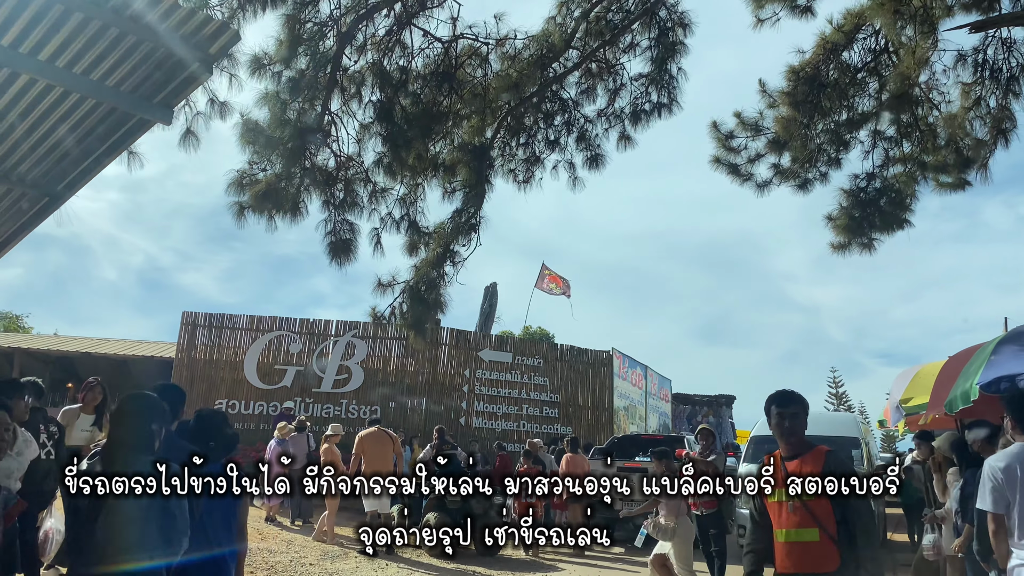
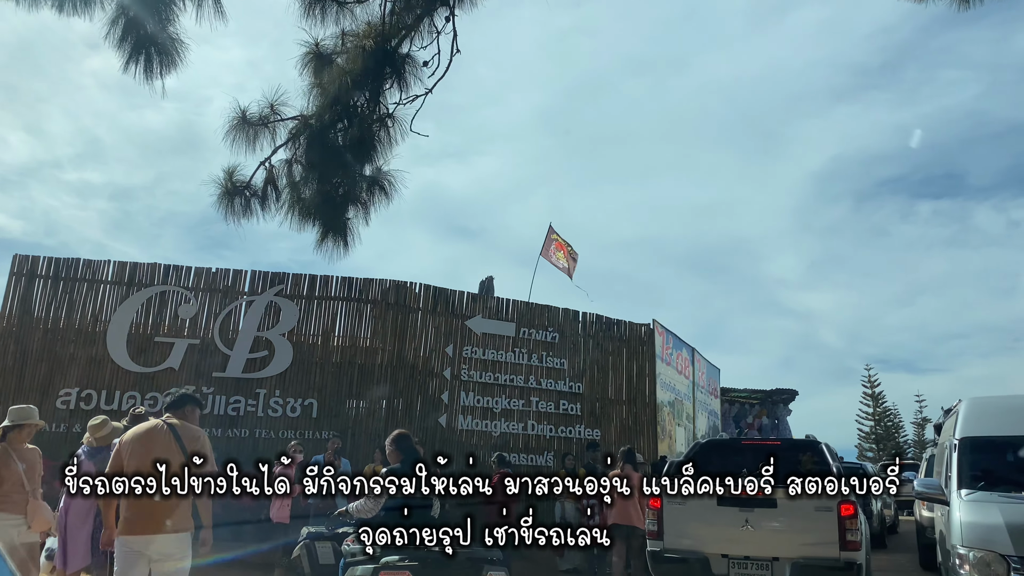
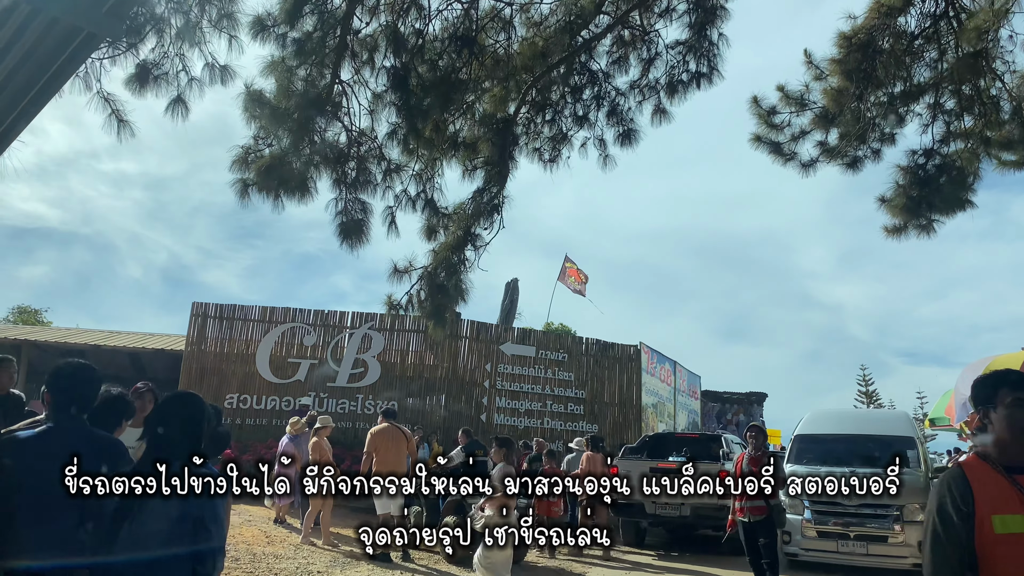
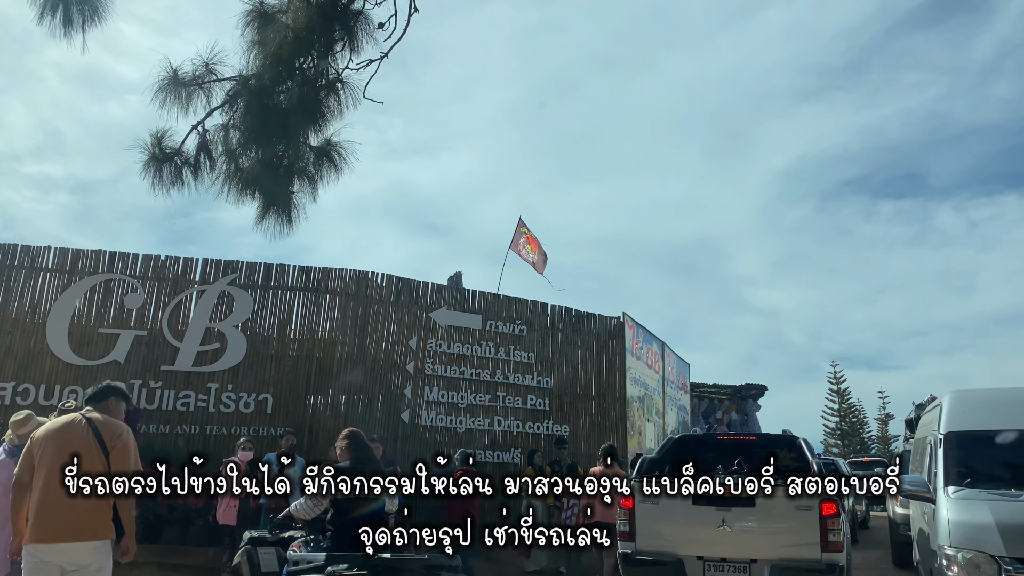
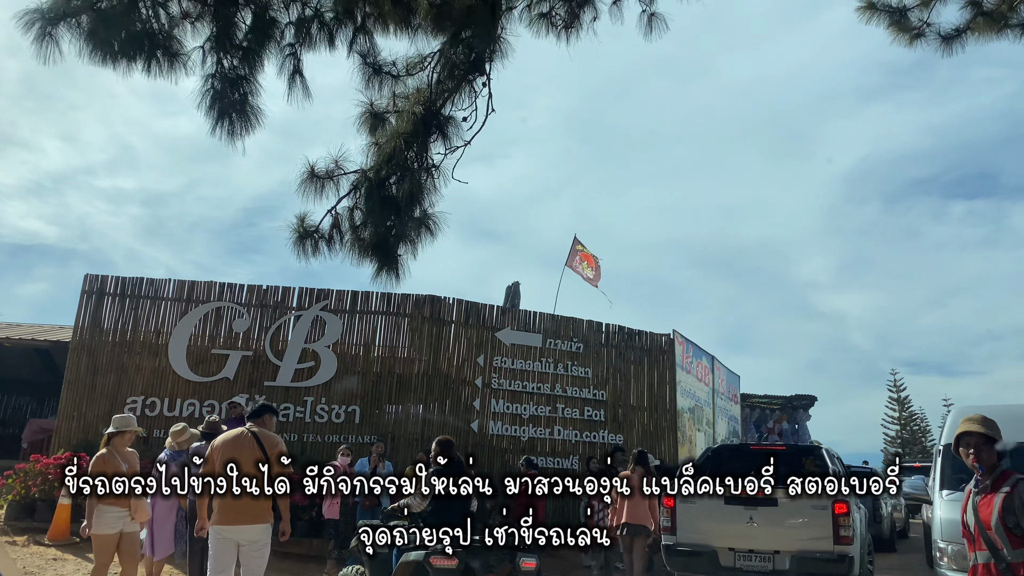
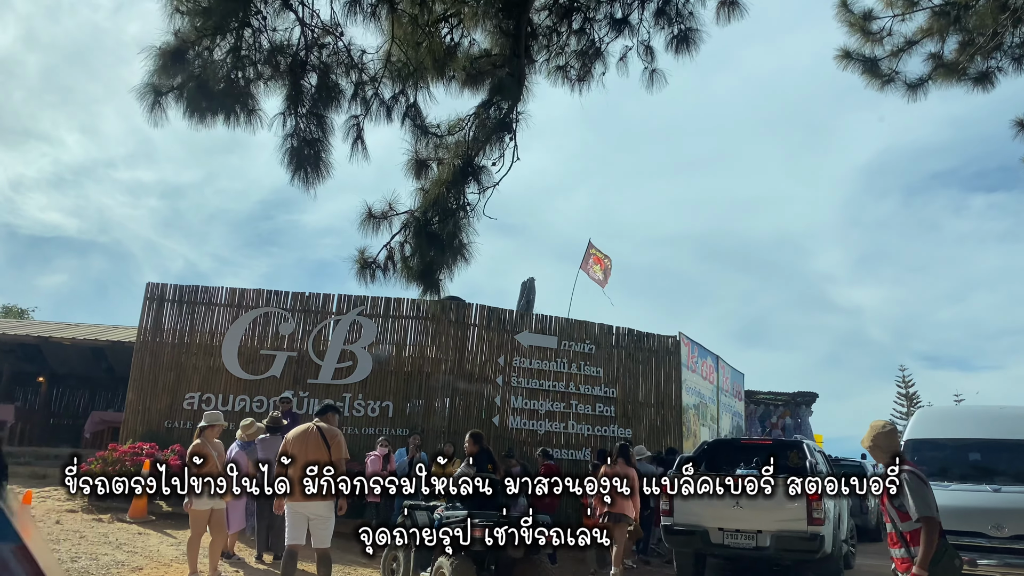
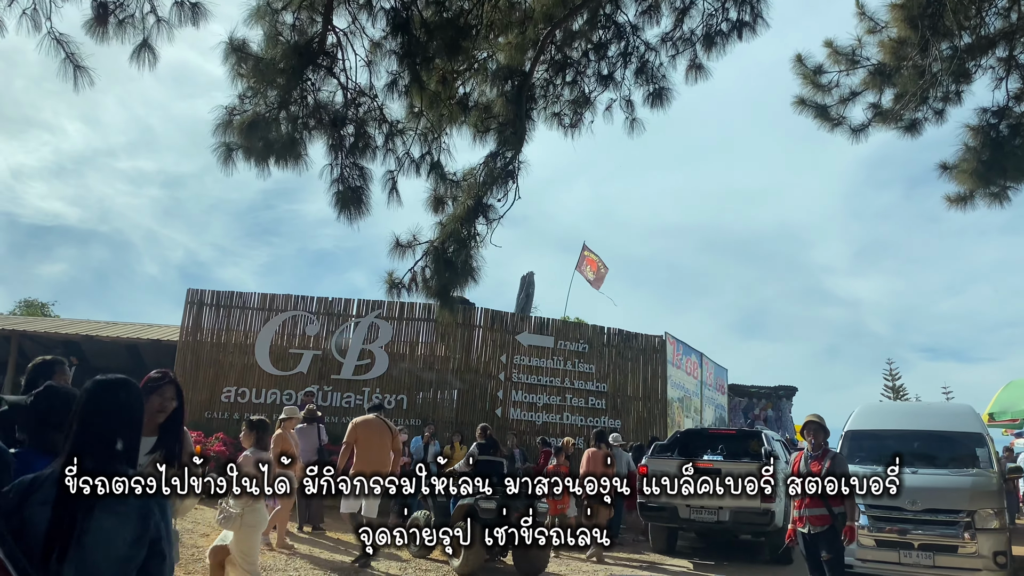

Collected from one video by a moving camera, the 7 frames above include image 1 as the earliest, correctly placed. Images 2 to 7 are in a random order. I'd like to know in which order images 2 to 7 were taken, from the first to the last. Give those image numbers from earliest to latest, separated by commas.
3, 7, 6, 5, 2, 4
